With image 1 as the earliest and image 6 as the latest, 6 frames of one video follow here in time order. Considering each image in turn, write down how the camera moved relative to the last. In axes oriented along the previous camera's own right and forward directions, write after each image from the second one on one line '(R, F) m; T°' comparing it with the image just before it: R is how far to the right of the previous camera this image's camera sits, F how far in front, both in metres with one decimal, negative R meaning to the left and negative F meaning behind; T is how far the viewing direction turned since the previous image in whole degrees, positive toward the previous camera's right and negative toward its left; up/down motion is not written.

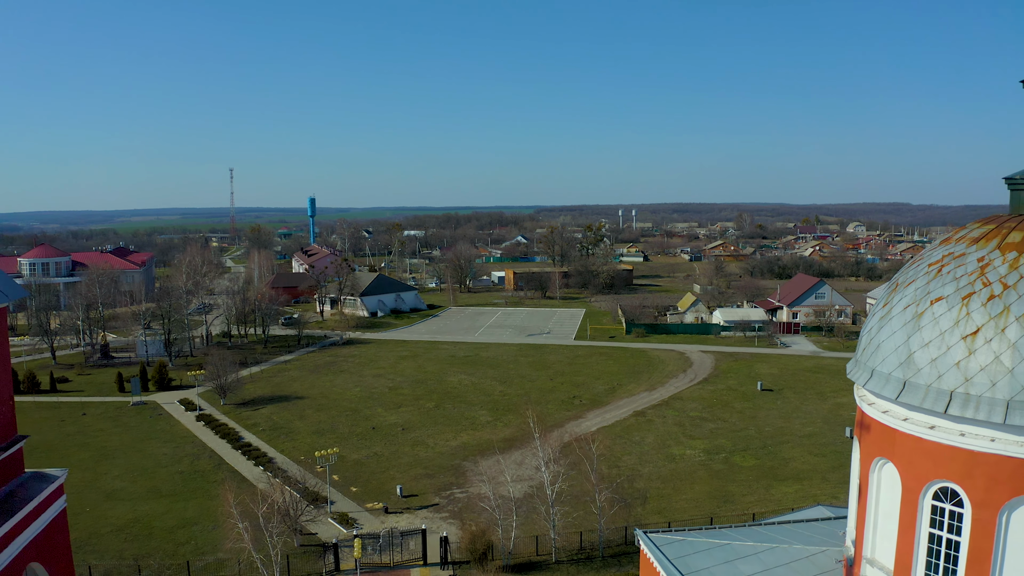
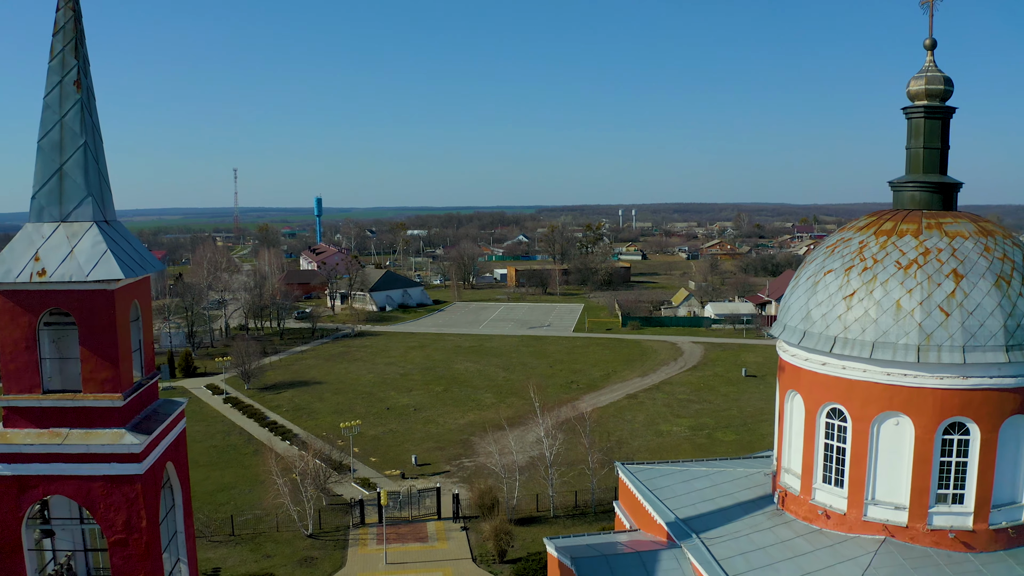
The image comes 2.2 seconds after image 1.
(-0.1, -2.4) m; 0°
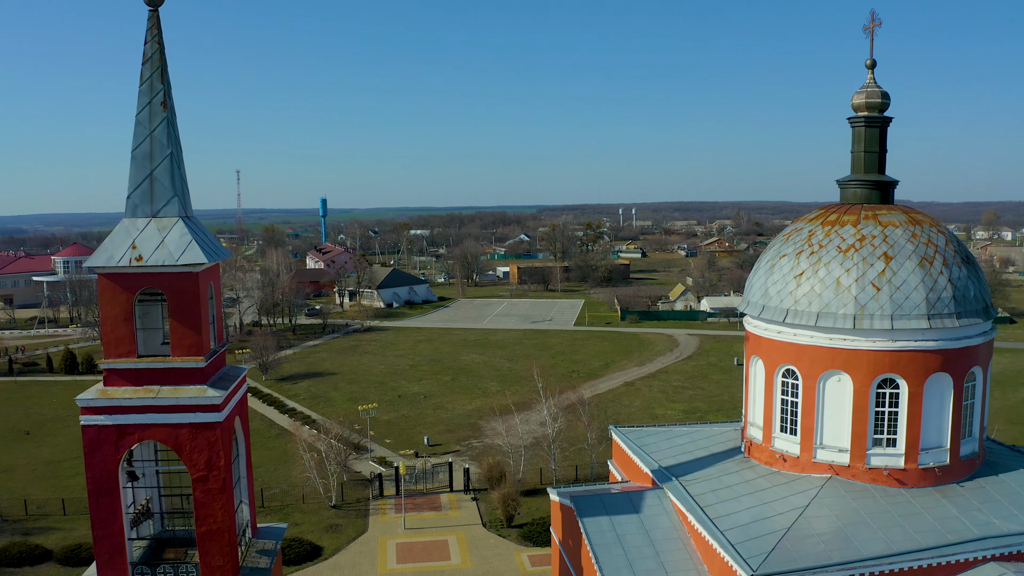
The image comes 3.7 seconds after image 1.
(-0.1, -1.8) m; 0°
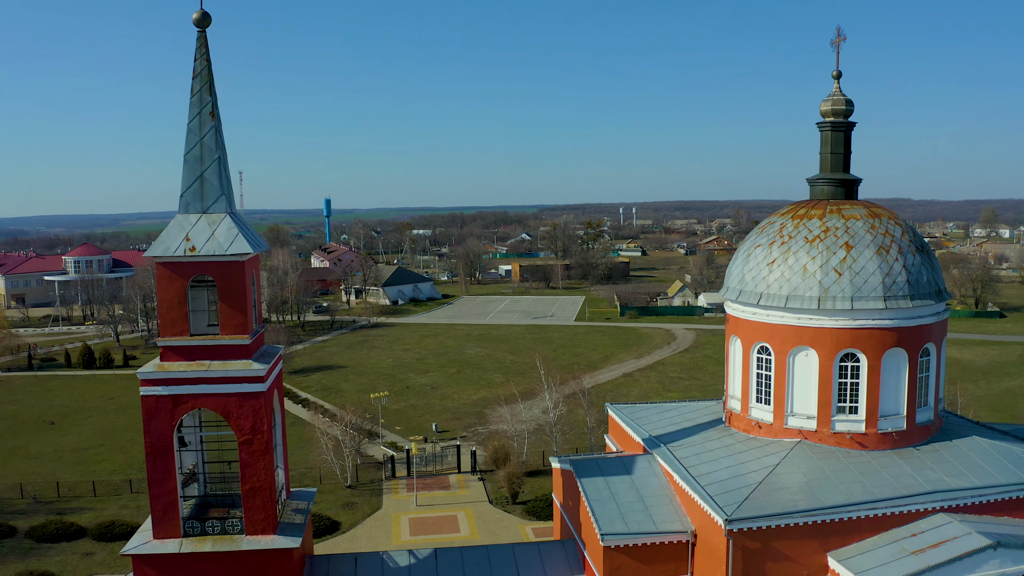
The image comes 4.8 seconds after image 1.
(-0.1, -1.4) m; 0°
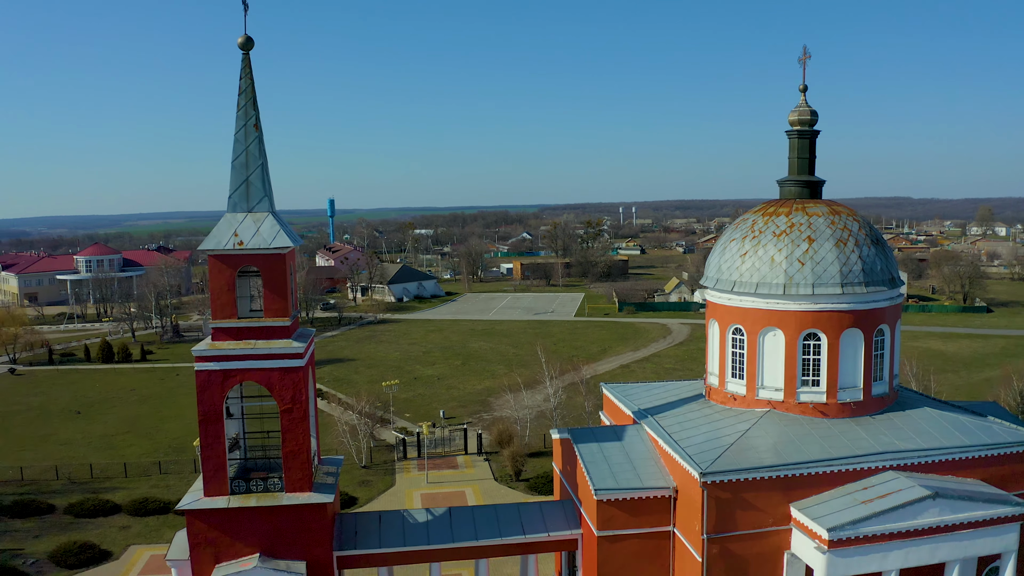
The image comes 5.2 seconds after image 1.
(-0.1, -1.7) m; 0°
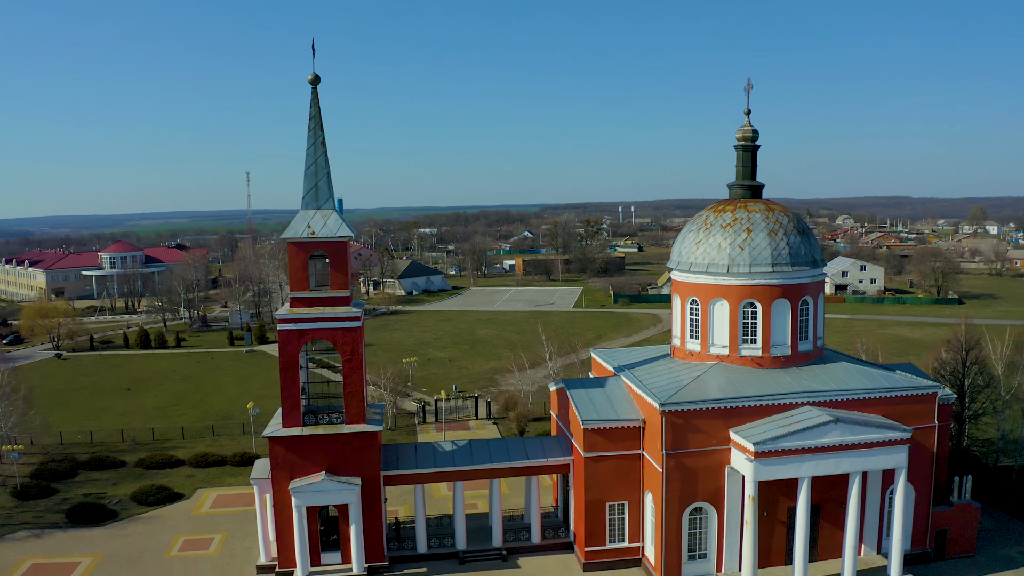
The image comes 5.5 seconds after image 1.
(-0.1, -4.0) m; 0°
